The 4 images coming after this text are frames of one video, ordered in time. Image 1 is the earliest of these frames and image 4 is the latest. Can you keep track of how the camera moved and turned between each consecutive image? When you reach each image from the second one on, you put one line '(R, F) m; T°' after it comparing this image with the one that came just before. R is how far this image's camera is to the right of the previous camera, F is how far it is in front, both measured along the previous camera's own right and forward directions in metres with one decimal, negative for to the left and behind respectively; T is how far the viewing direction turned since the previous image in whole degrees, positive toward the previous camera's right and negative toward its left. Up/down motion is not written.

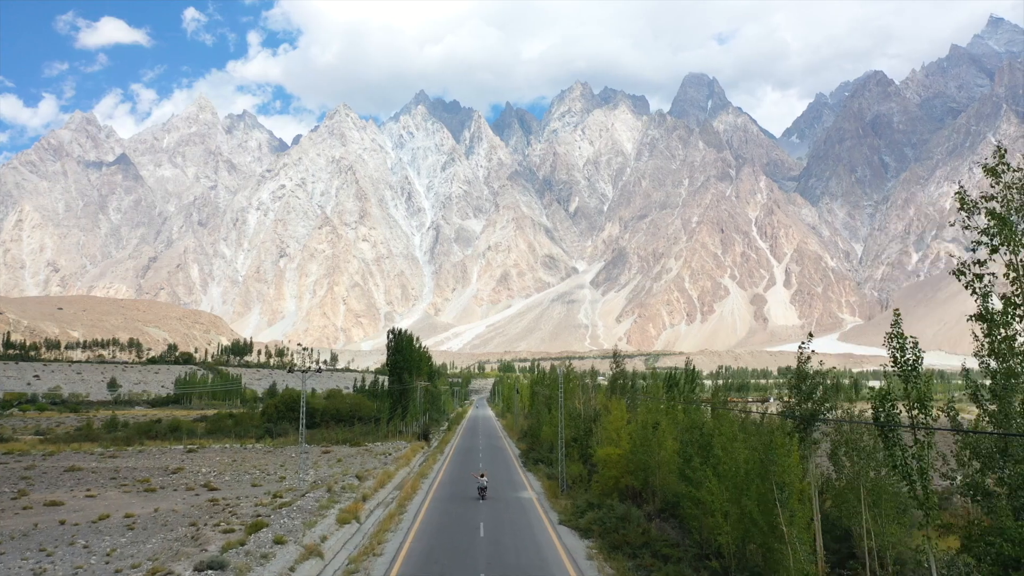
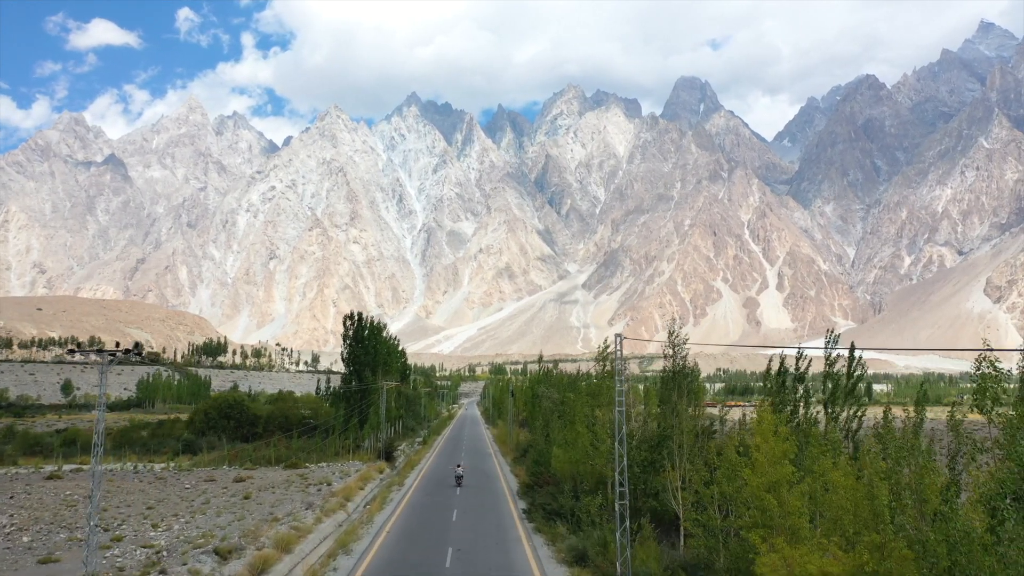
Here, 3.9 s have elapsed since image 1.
(0.0, +3.6) m; +1°
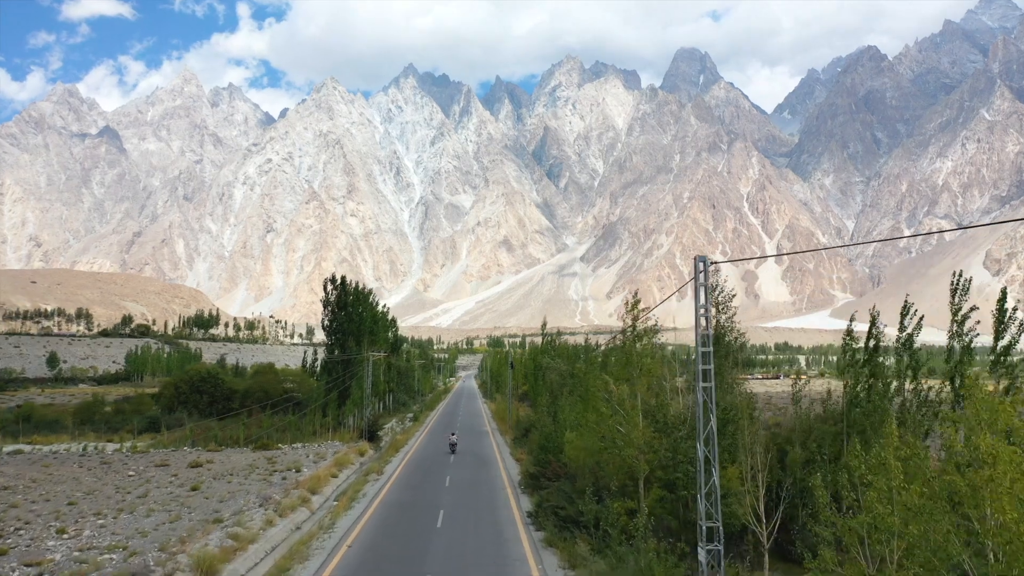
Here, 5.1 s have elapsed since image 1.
(0.0, +1.2) m; 0°
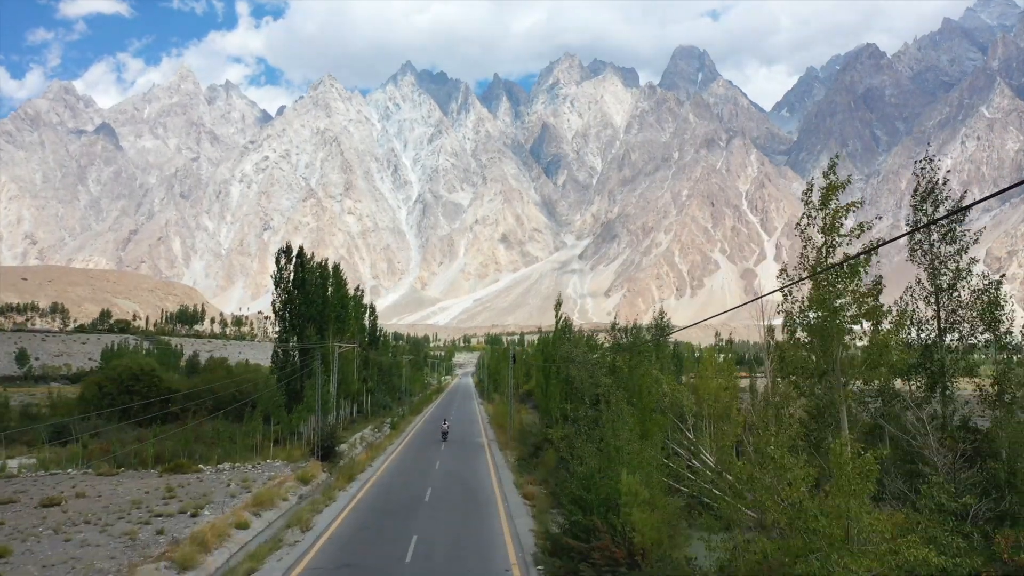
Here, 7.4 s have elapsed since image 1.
(-0.1, +2.3) m; 0°
